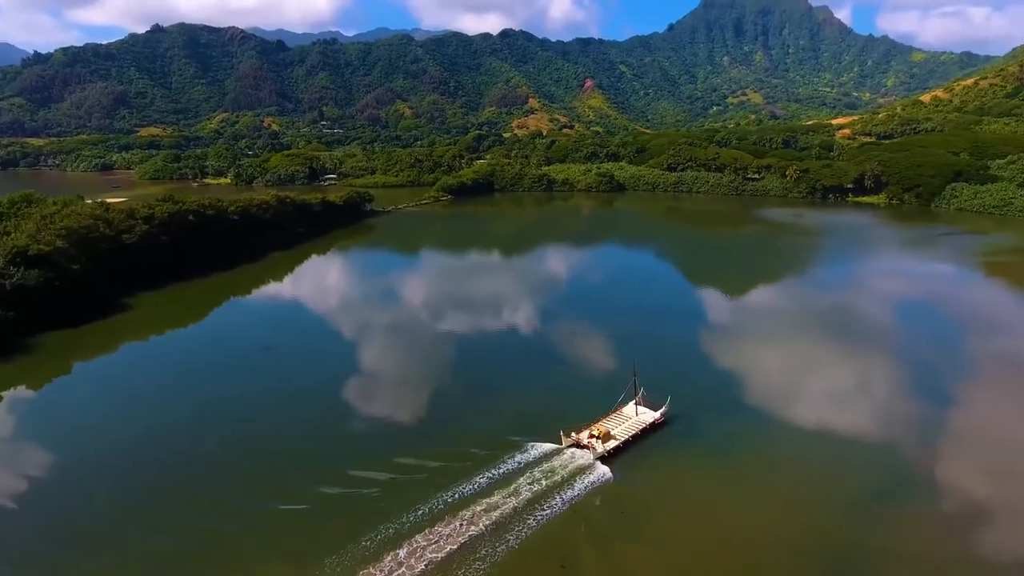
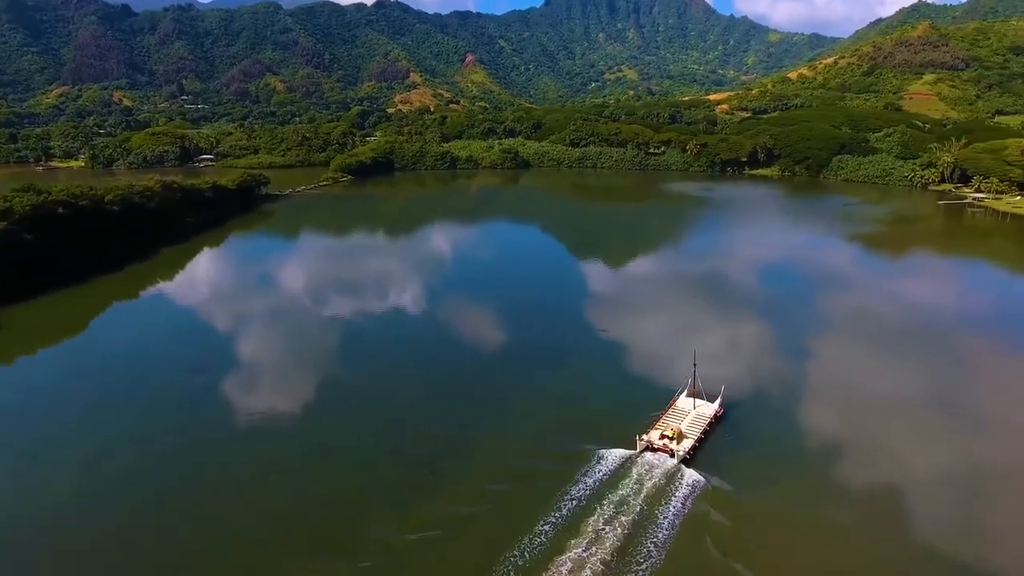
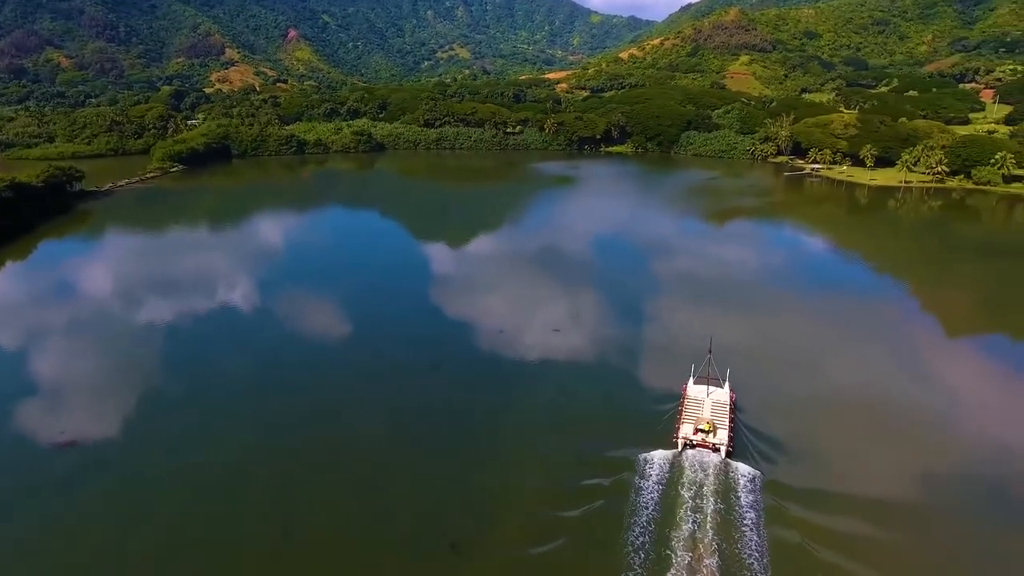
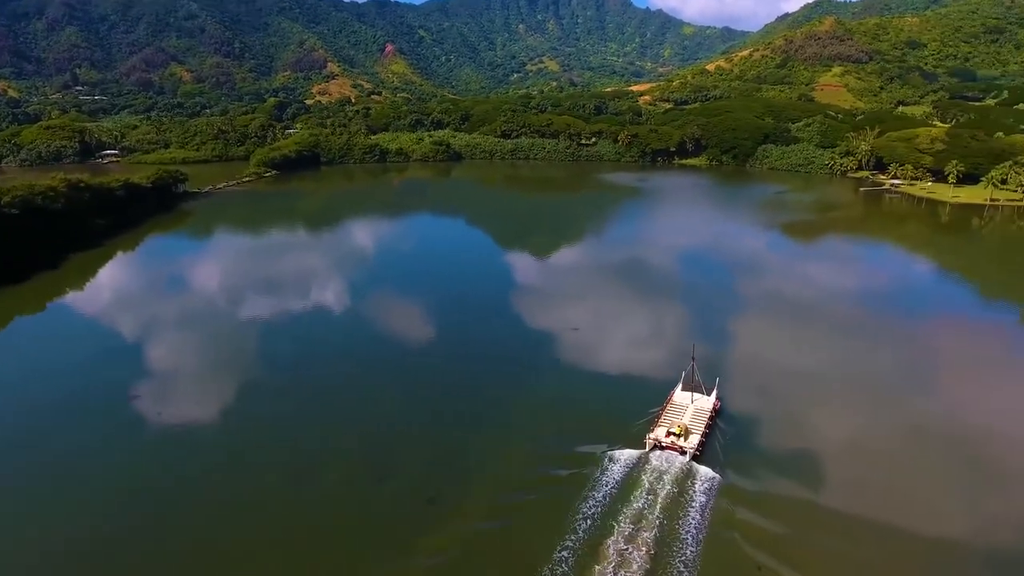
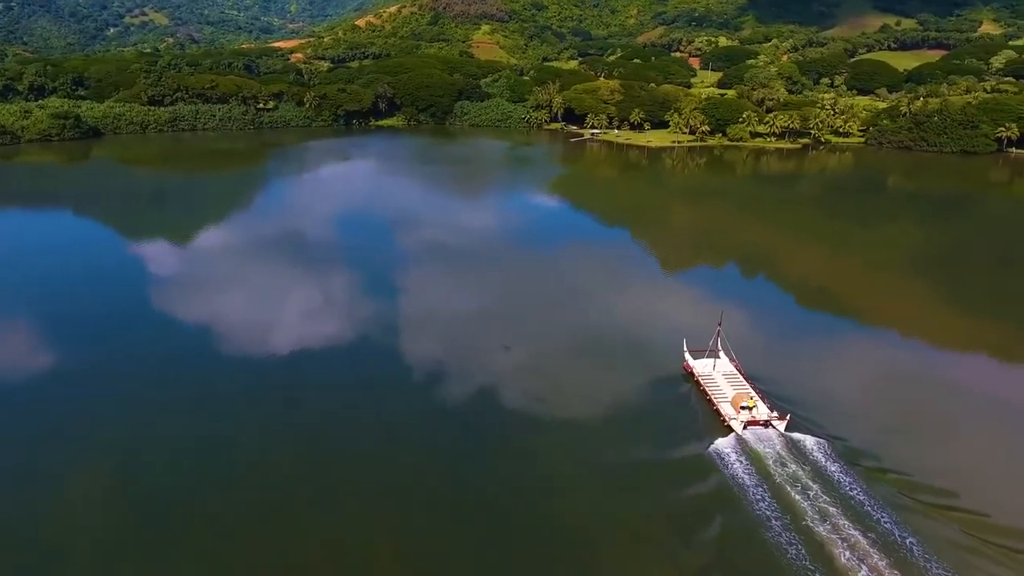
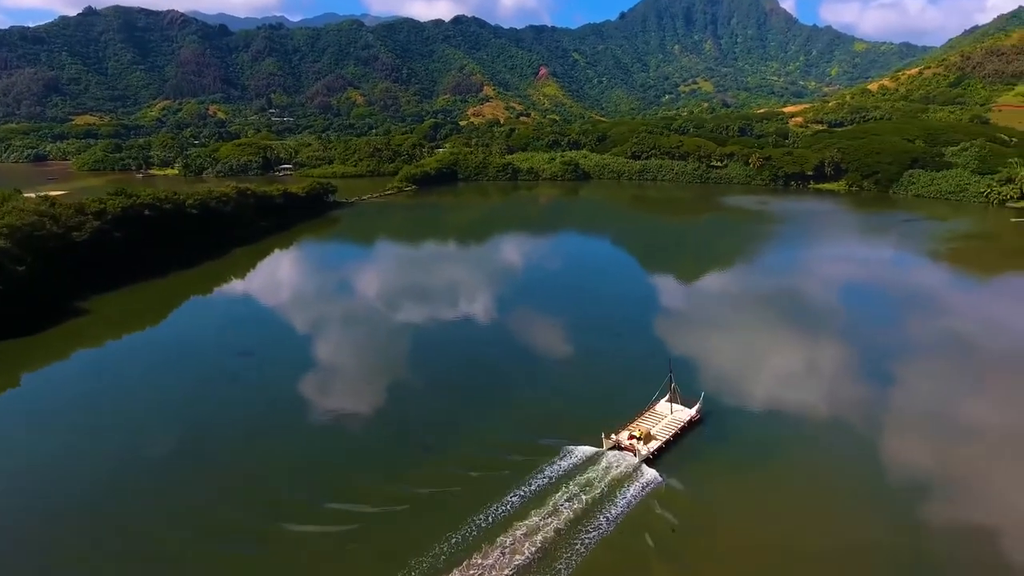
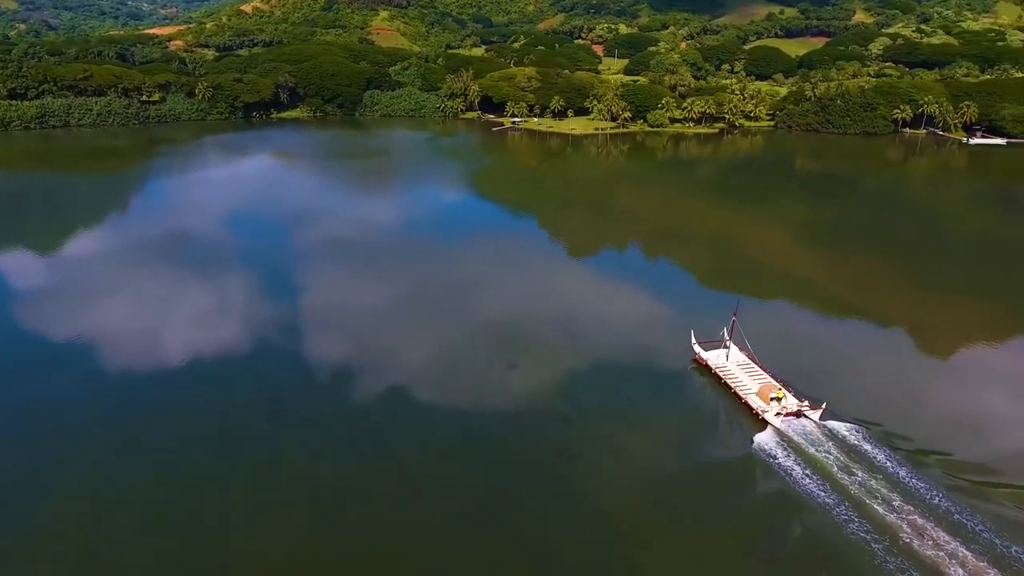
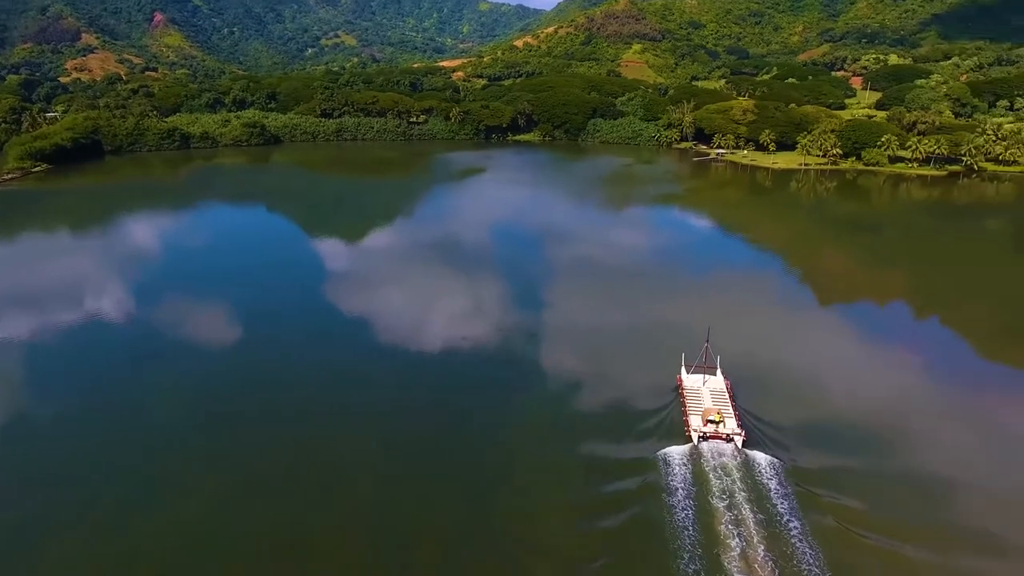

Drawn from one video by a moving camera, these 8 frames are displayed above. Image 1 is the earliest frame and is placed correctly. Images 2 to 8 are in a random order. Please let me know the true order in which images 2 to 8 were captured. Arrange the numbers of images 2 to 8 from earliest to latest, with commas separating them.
6, 2, 4, 3, 8, 5, 7
